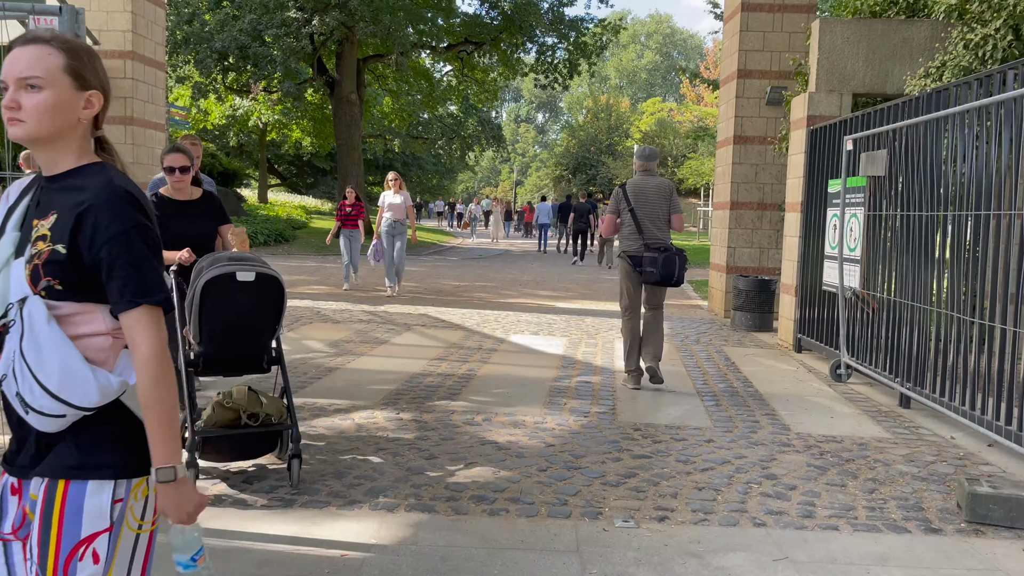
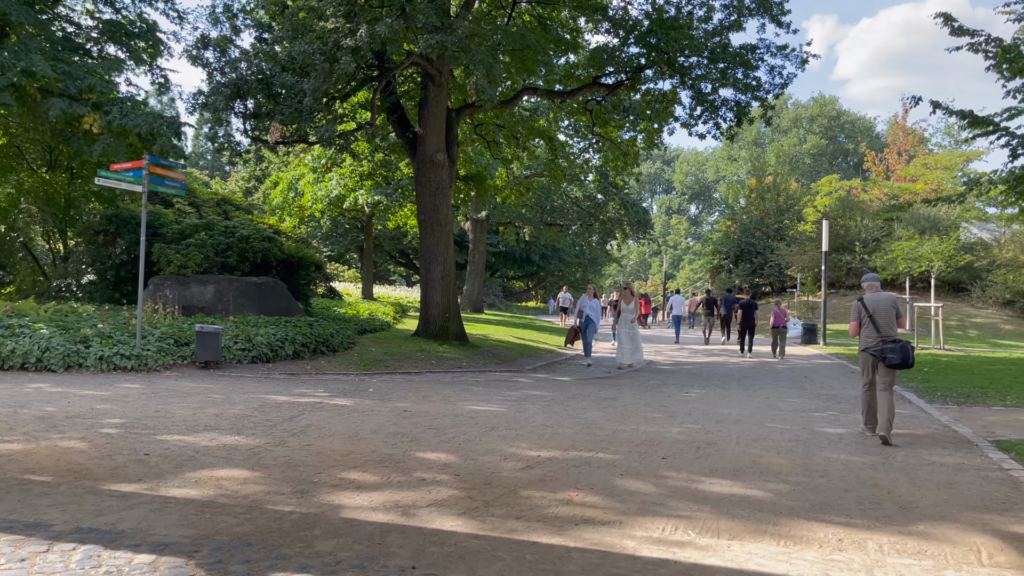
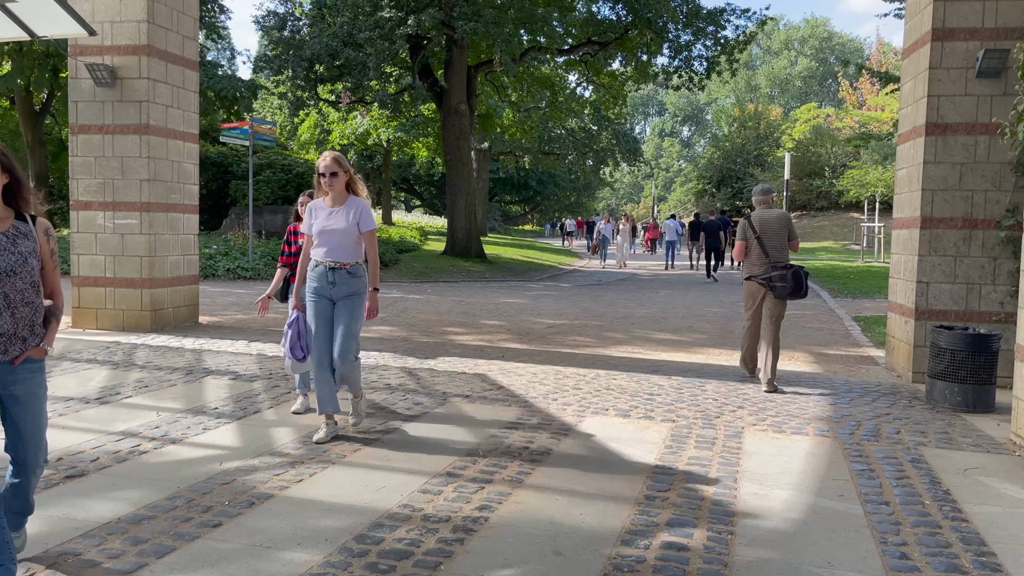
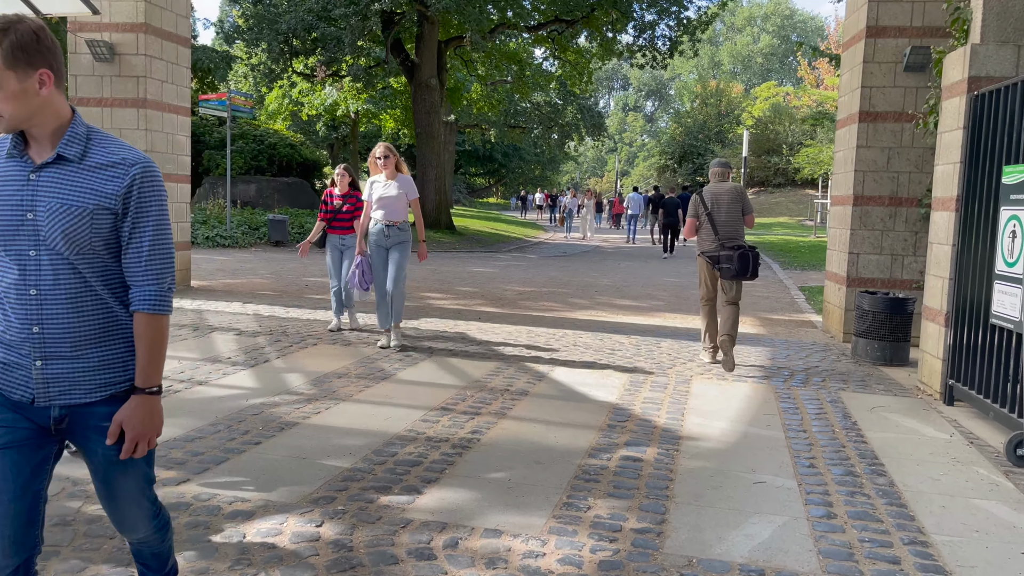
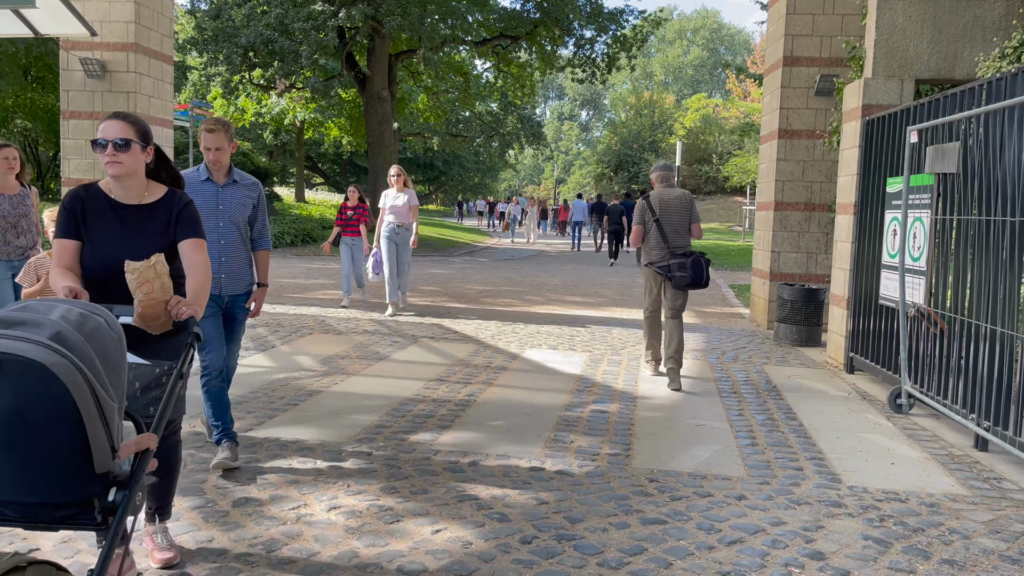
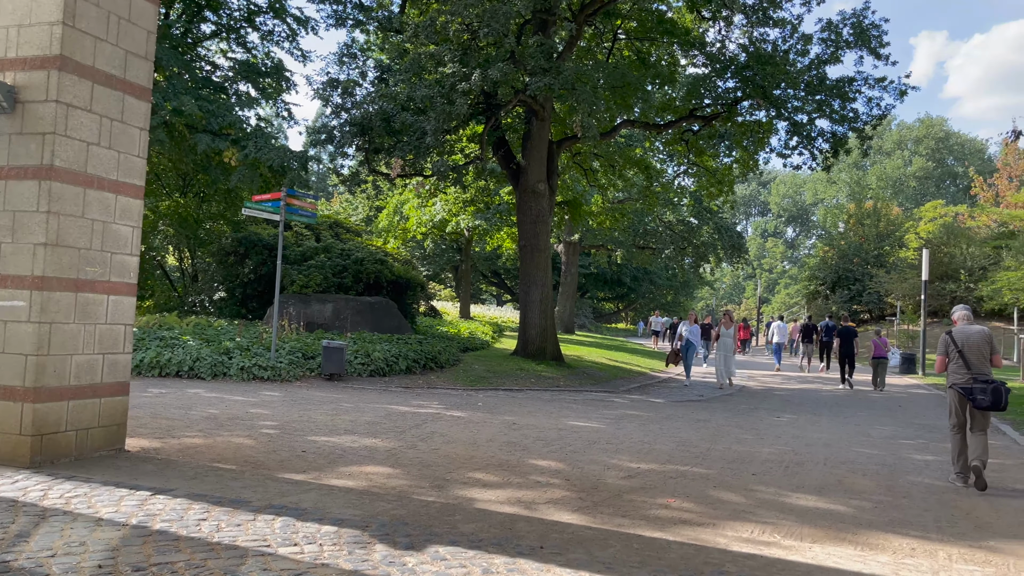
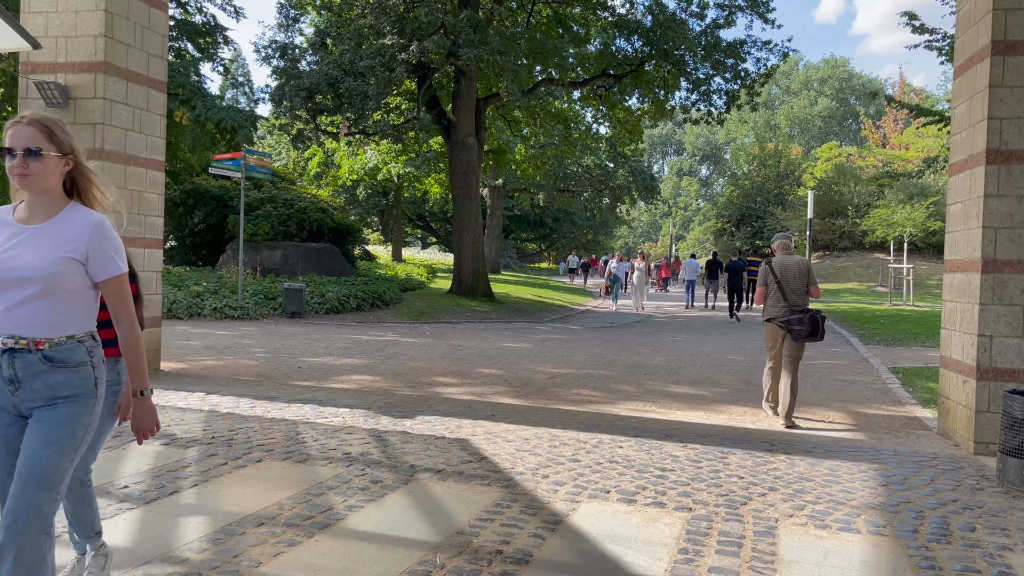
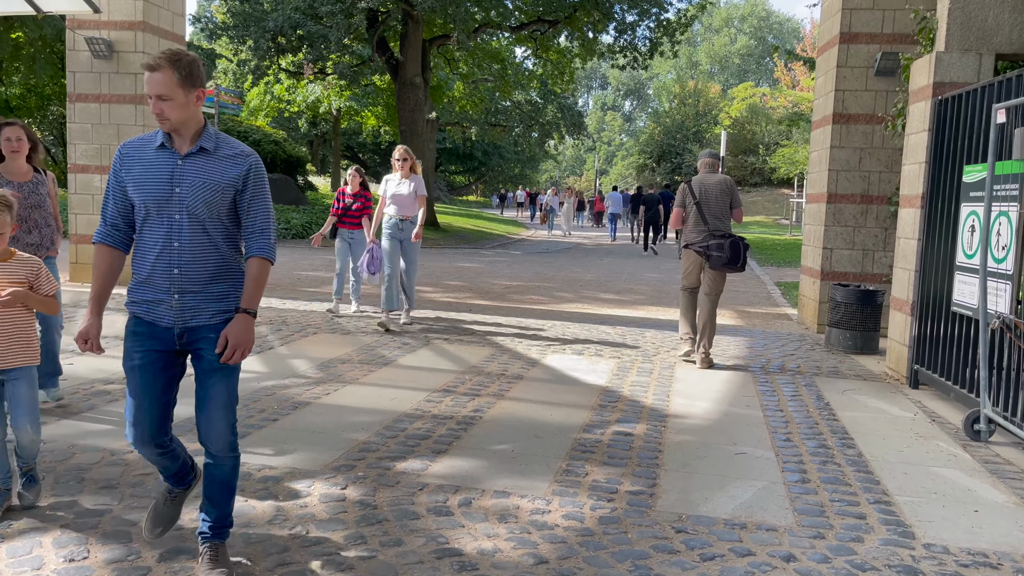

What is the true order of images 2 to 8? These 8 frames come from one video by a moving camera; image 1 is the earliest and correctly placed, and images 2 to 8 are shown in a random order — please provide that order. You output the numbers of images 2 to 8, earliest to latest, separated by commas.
5, 8, 4, 3, 7, 6, 2
